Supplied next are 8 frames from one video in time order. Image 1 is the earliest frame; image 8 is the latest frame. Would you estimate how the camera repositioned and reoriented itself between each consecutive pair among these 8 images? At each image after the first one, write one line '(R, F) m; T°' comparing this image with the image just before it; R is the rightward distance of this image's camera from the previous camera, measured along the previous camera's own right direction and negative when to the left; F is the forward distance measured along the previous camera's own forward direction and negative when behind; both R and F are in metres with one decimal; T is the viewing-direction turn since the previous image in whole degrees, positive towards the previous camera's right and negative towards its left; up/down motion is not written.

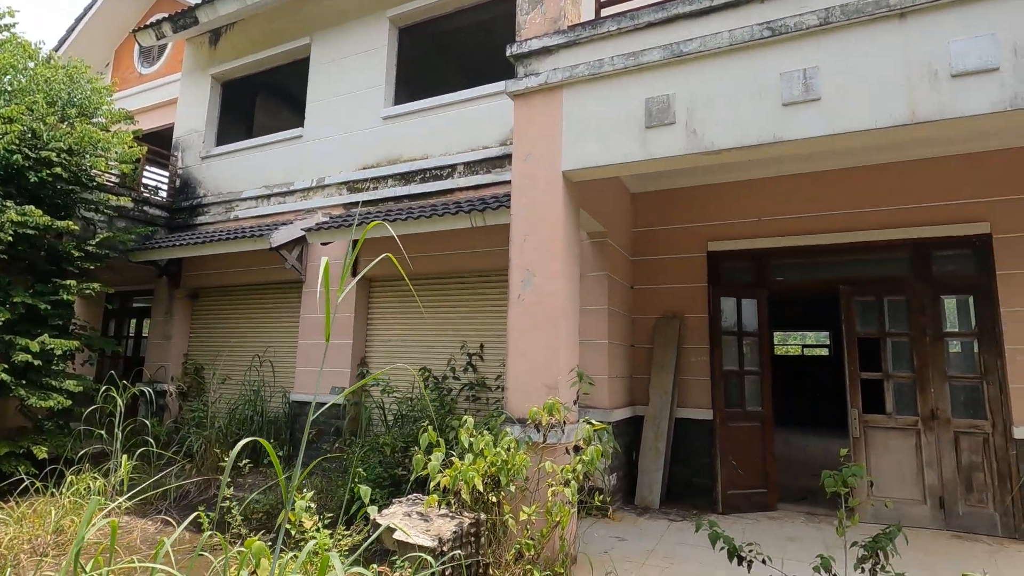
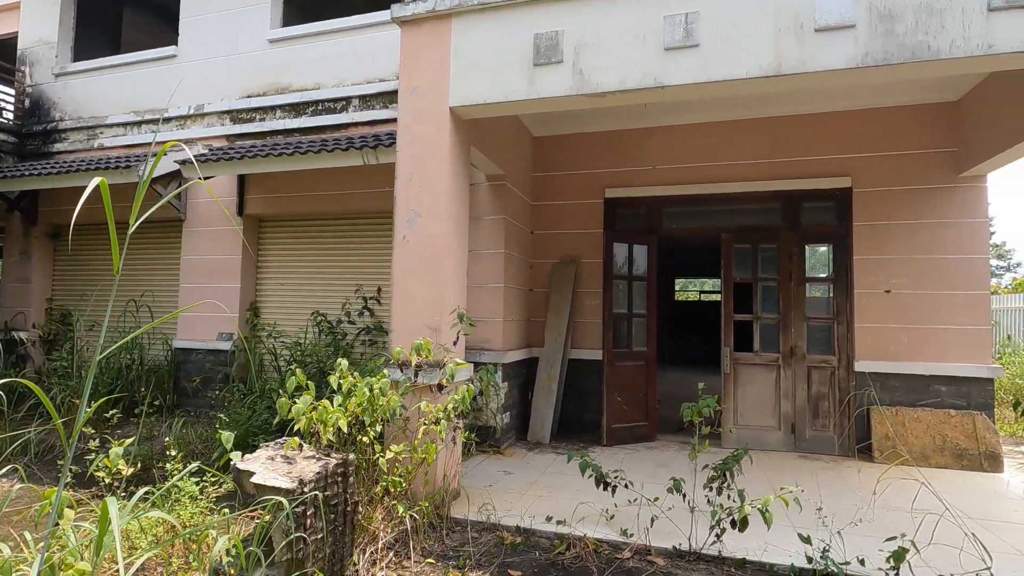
(+0.2, 0.0) m; +8°
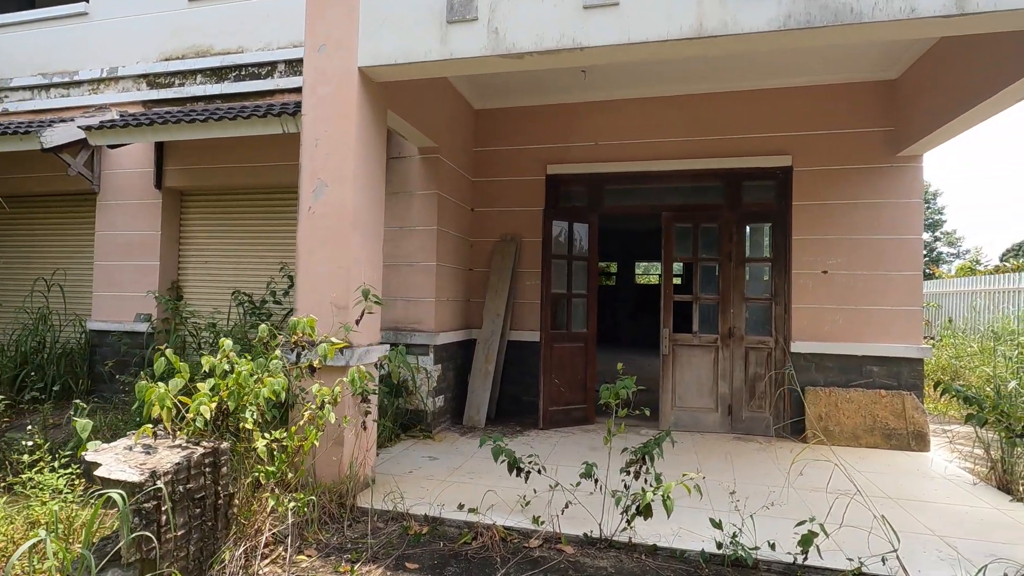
(+0.3, +0.2) m; +3°
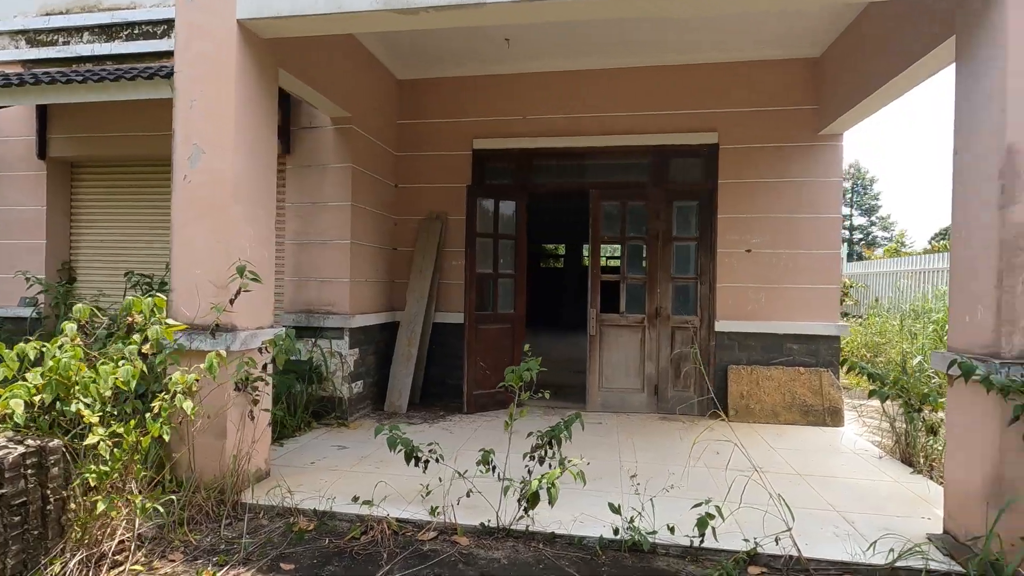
(+0.3, +0.2) m; +4°
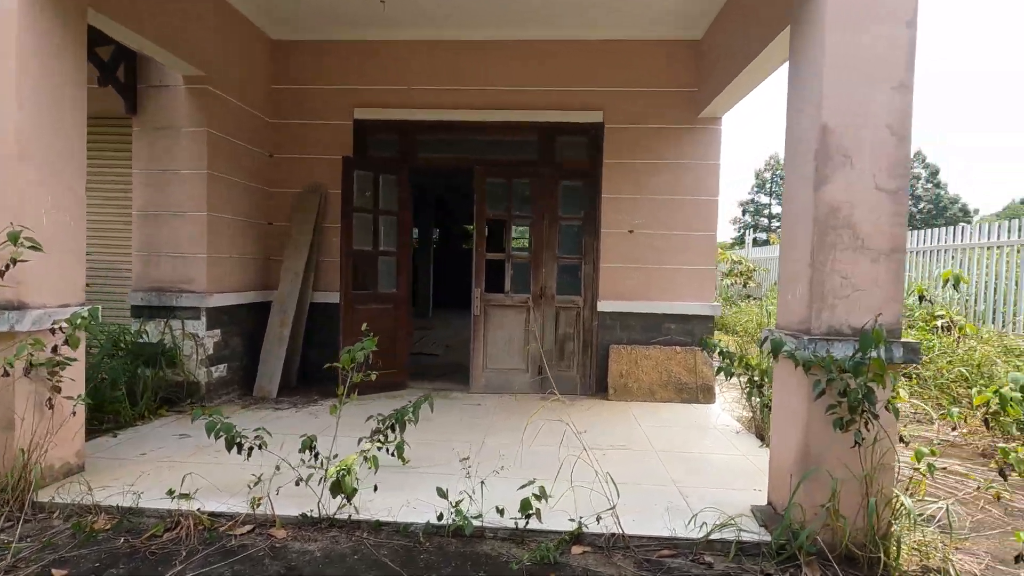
(+0.5, +0.1) m; +7°
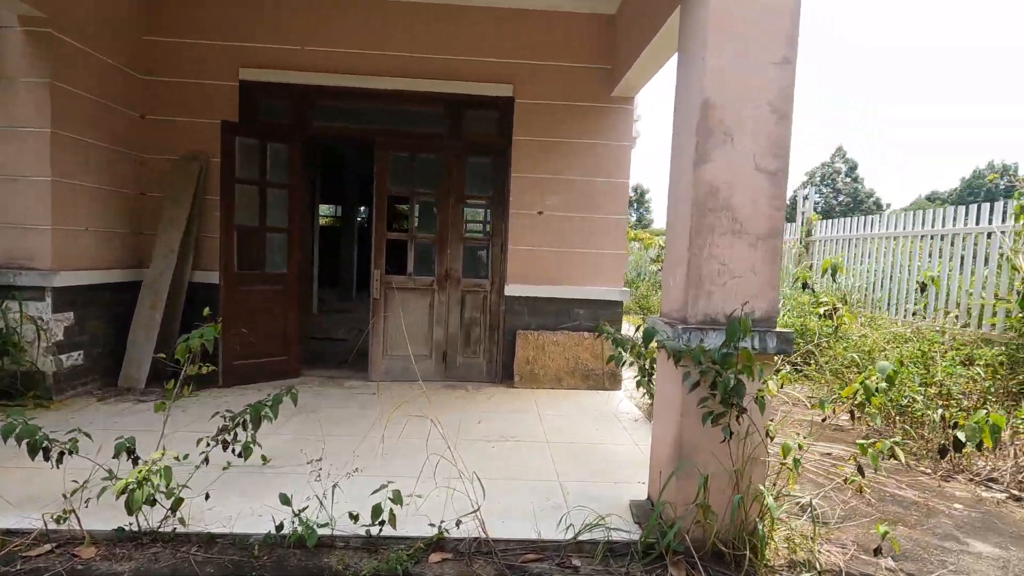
(+0.3, +0.2) m; +6°
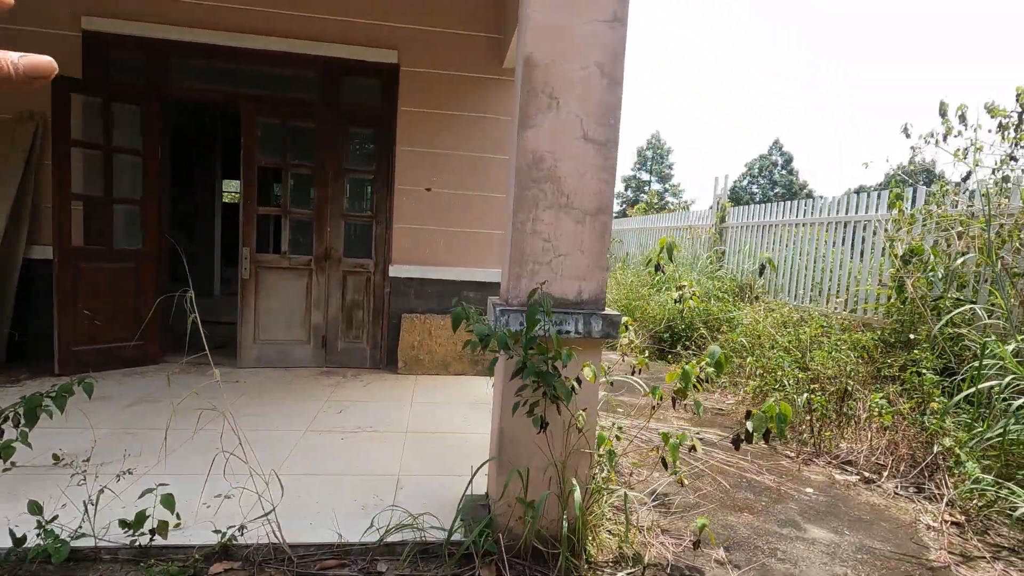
(+0.5, +0.2) m; +5°
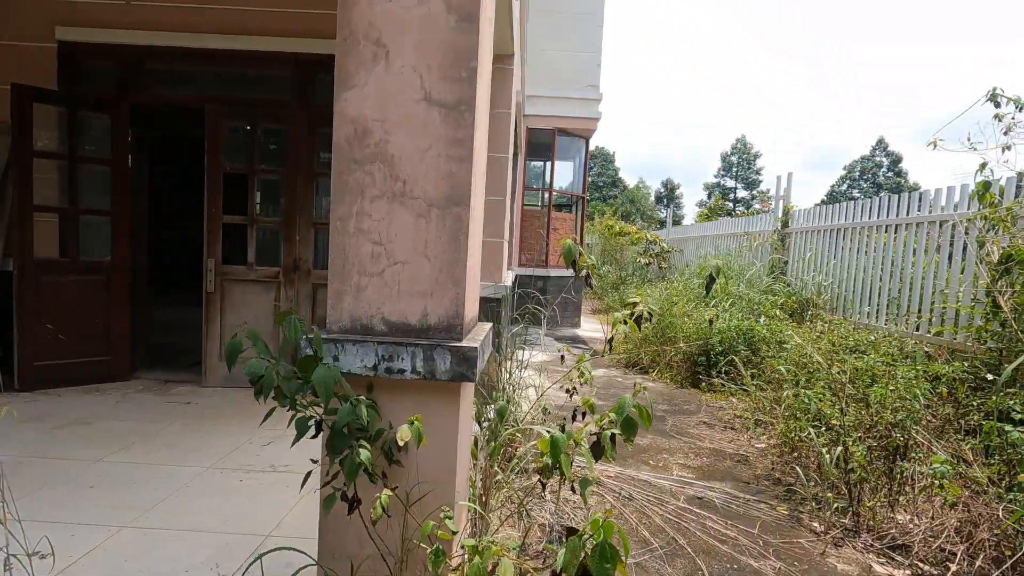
(+0.6, +0.6) m; -9°
